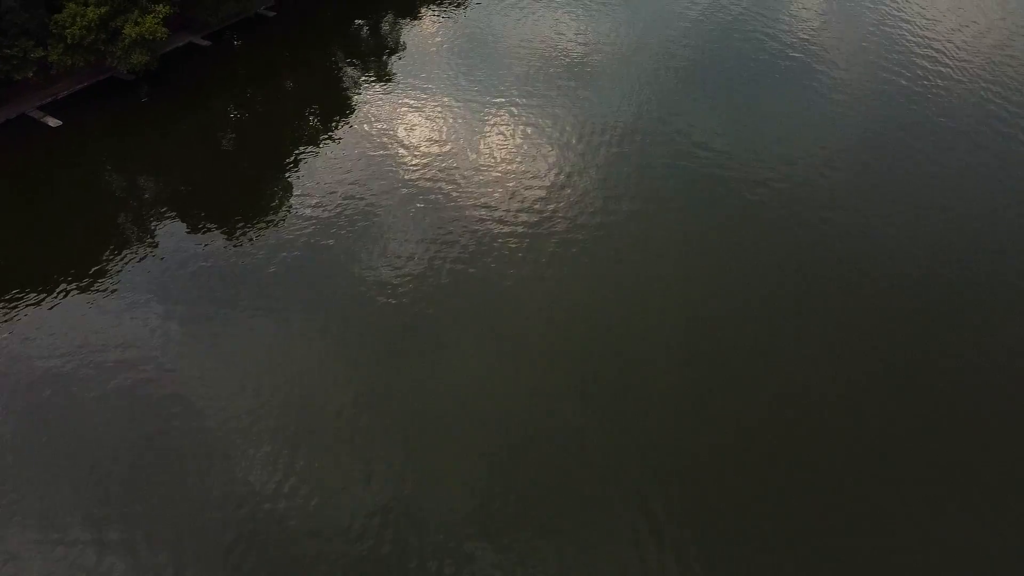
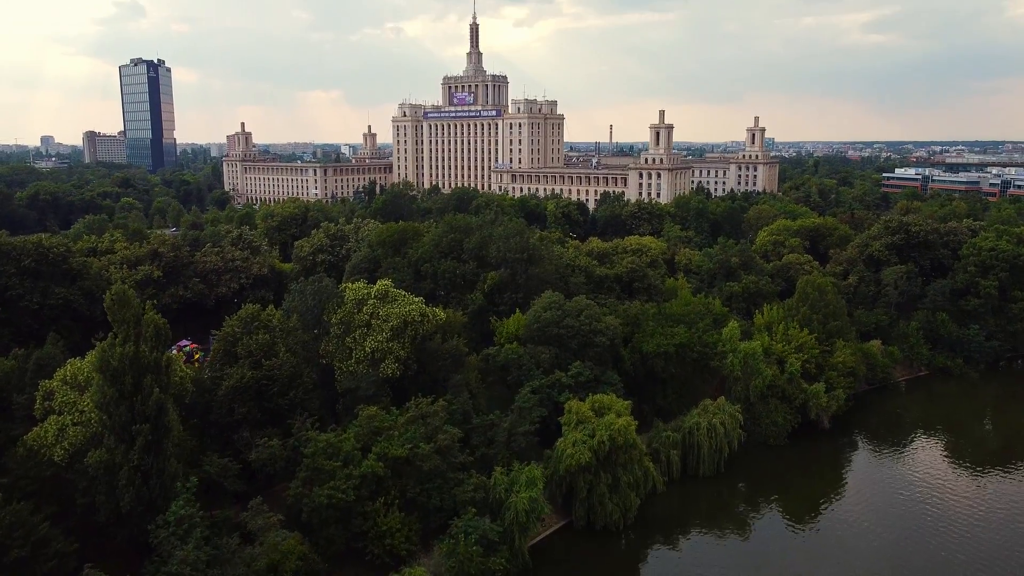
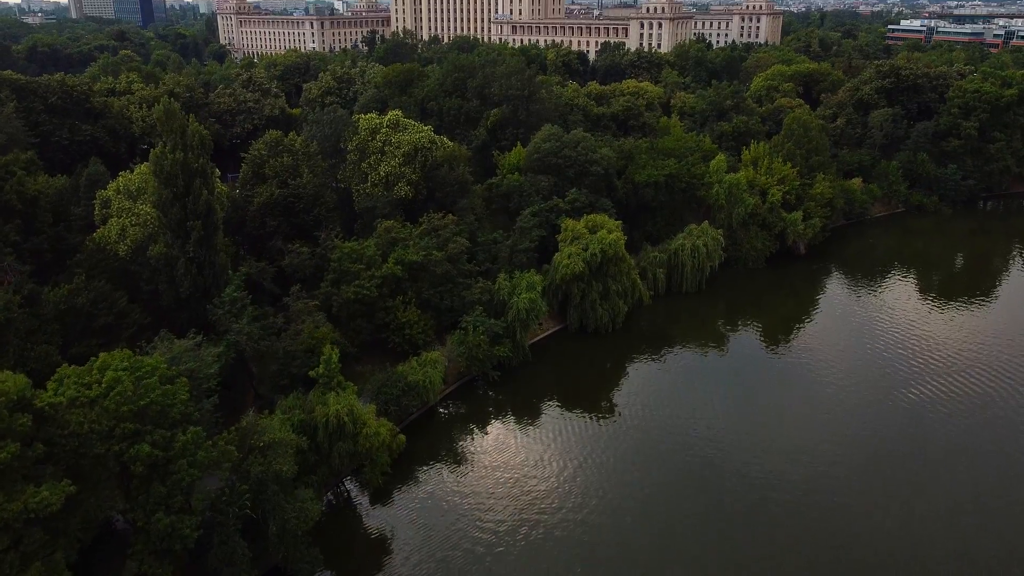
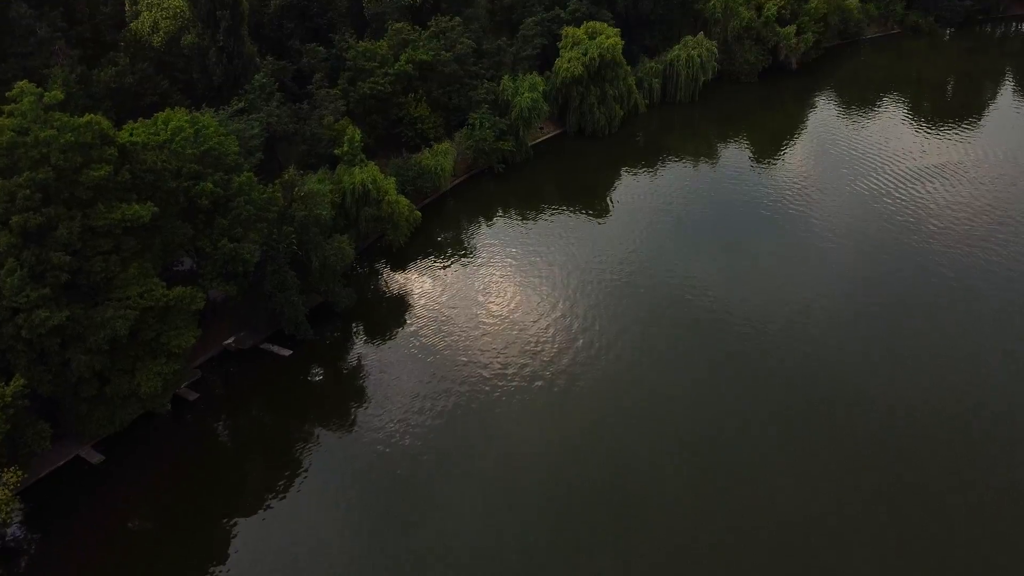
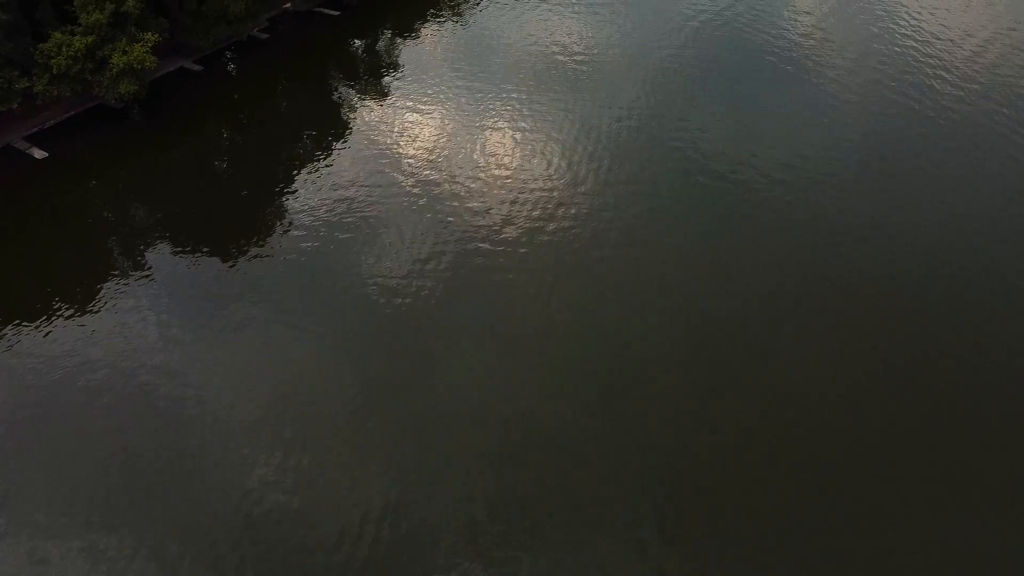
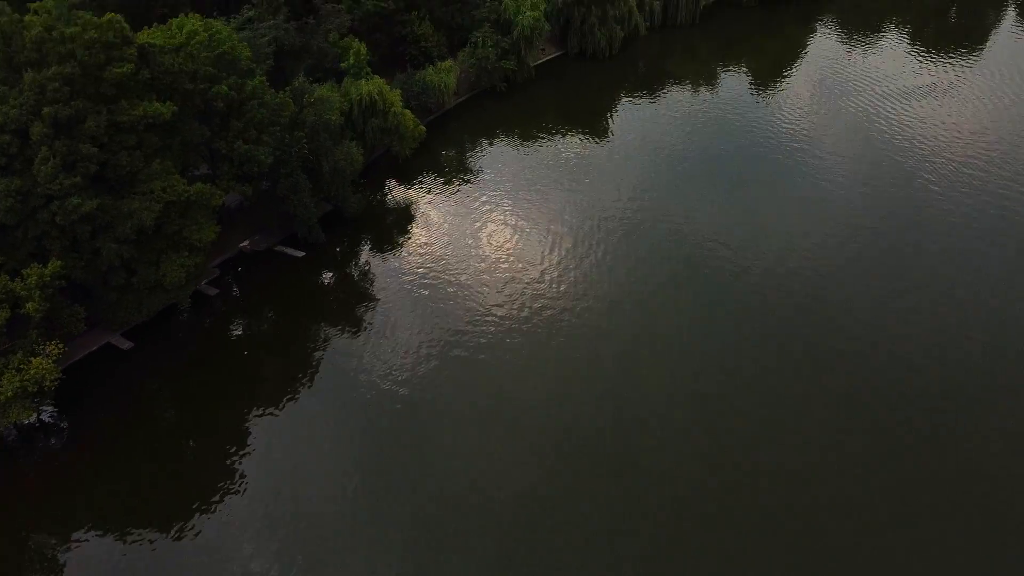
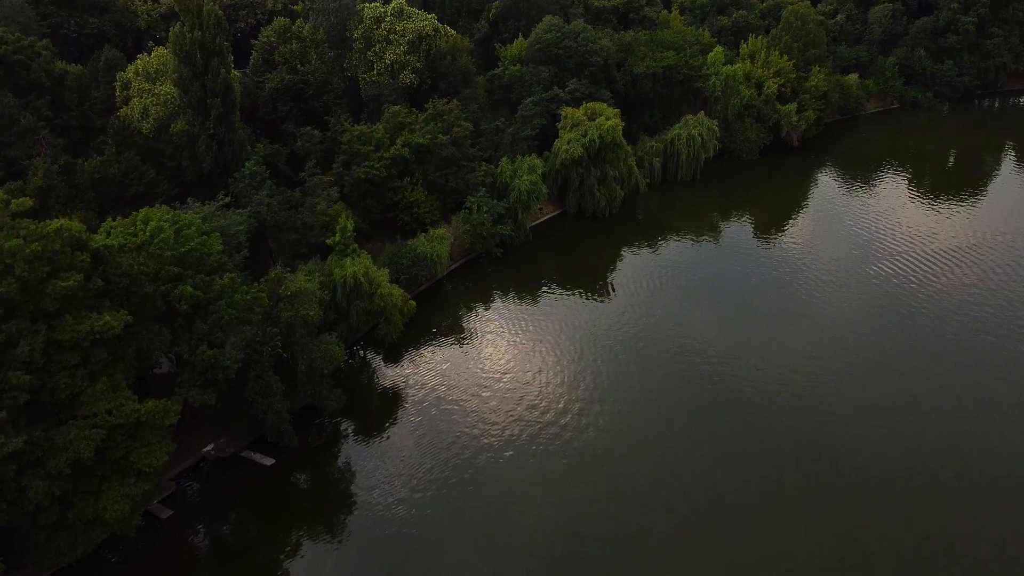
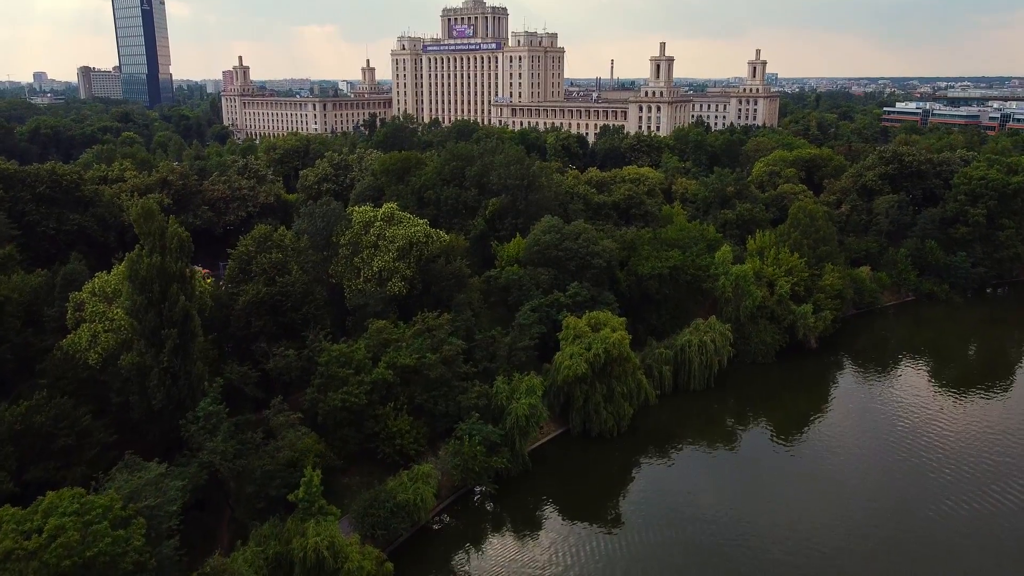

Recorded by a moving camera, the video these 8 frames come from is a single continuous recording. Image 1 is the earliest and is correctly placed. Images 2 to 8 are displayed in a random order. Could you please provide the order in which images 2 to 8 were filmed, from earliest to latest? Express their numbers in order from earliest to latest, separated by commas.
5, 6, 4, 7, 3, 8, 2
